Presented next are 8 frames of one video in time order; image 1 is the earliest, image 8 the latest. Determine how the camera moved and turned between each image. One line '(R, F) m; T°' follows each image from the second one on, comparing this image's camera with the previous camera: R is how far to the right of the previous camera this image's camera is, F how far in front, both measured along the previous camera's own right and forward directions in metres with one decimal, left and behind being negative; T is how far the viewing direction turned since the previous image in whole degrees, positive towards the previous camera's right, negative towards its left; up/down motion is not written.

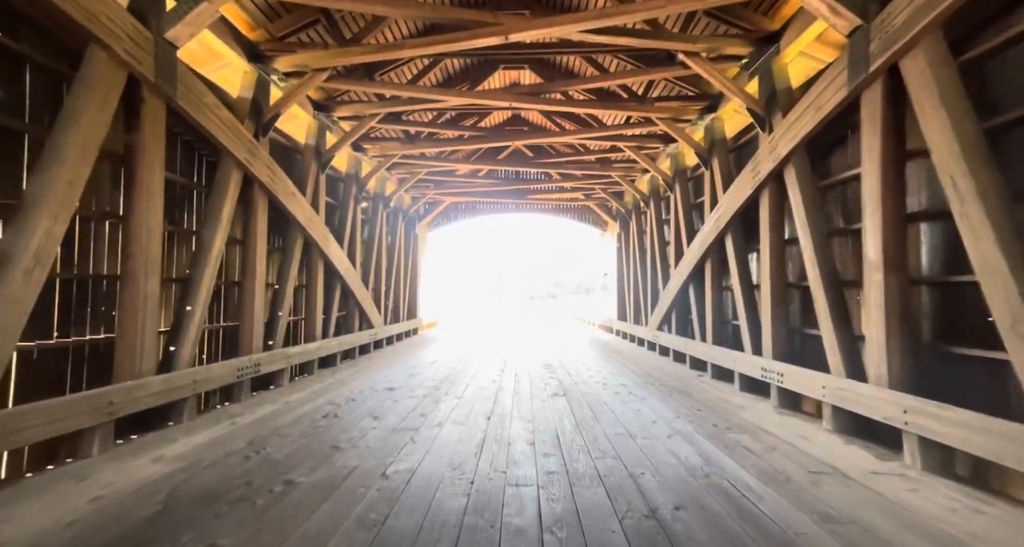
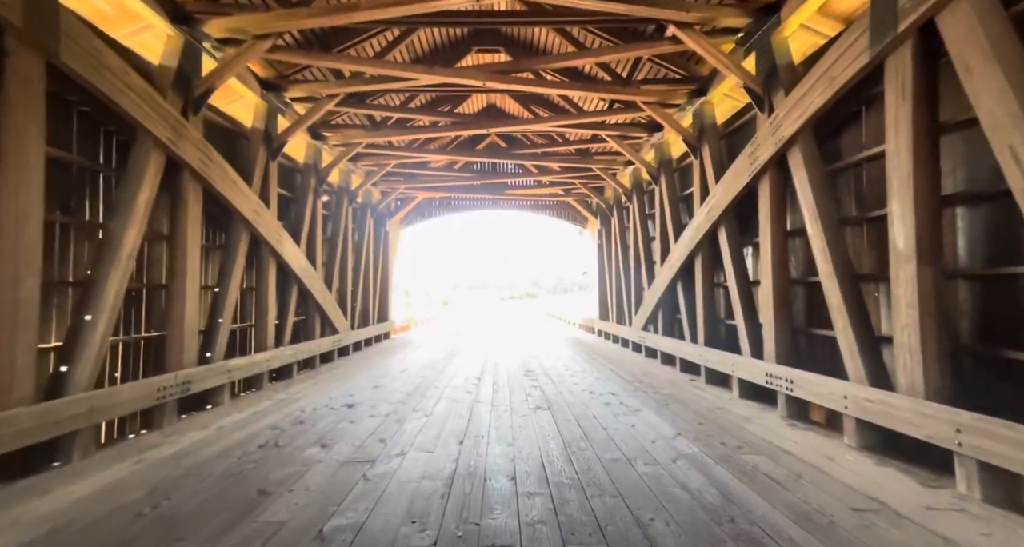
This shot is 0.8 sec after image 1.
(0.0, +0.4) m; +3°
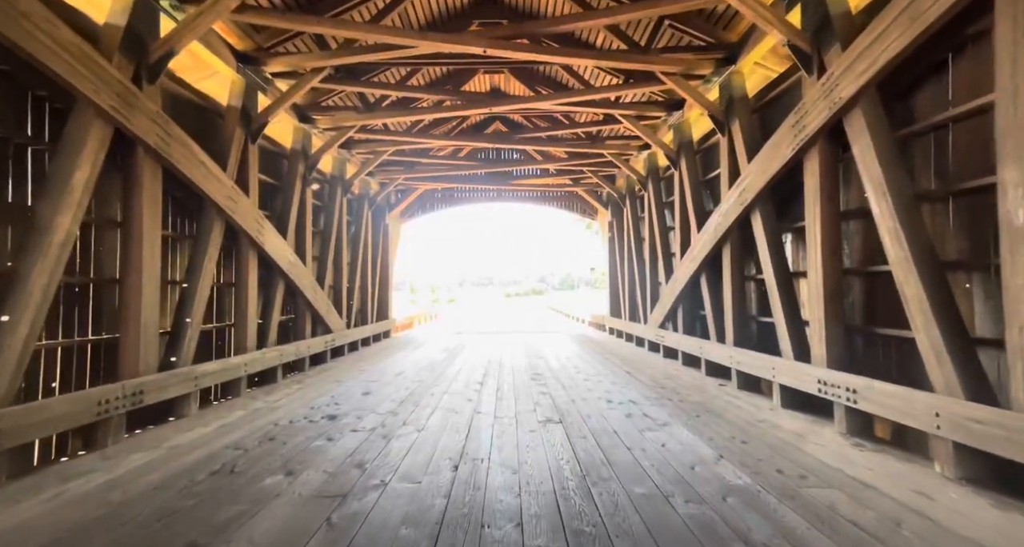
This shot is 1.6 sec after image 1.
(0.0, +0.5) m; -1°
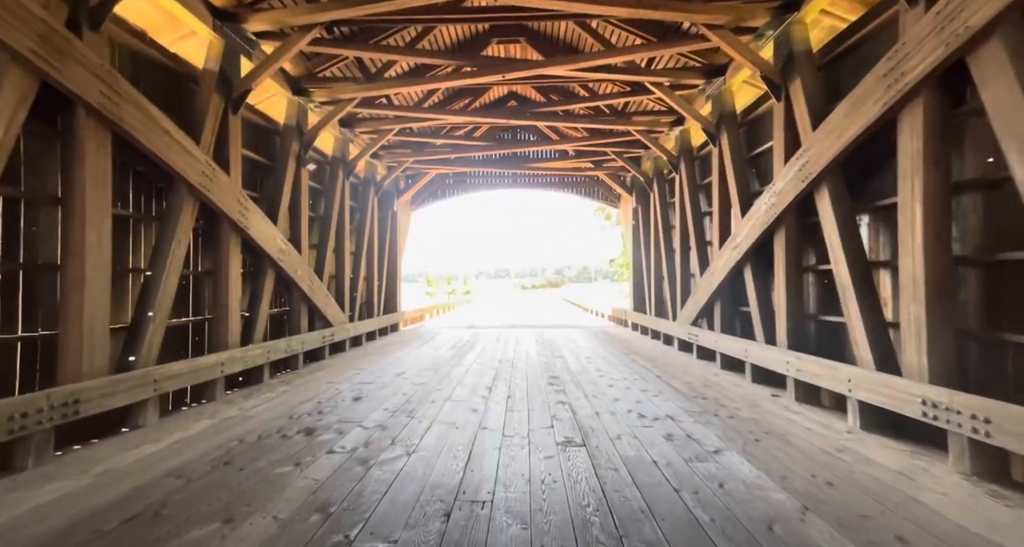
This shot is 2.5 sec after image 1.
(0.0, +0.5) m; -2°
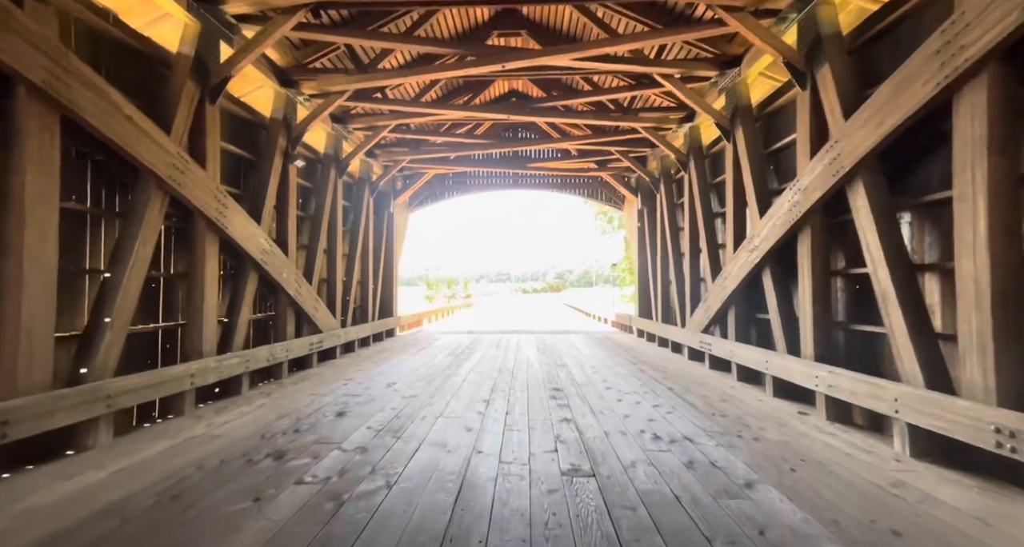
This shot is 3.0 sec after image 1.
(0.0, +0.3) m; 0°
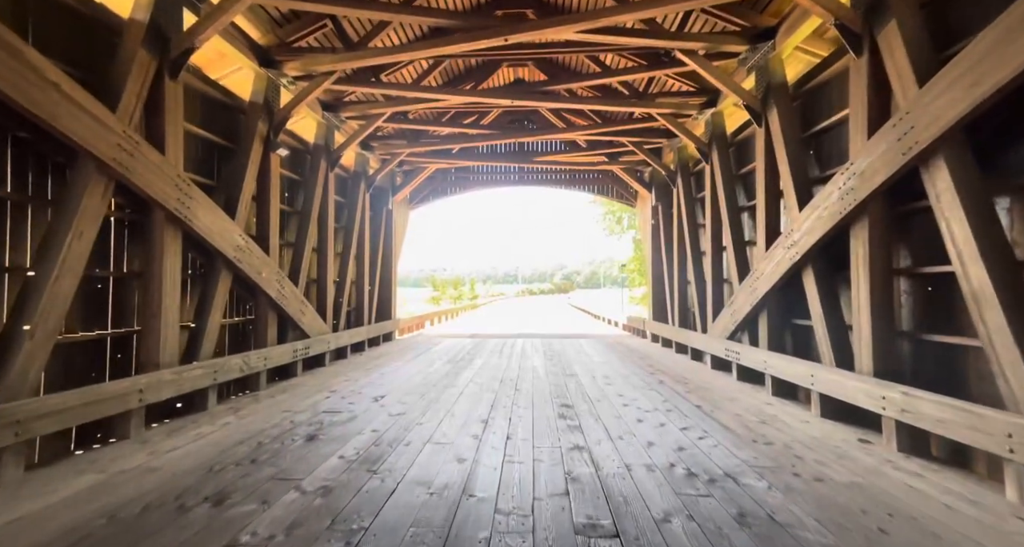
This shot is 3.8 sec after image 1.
(0.0, +0.5) m; -1°
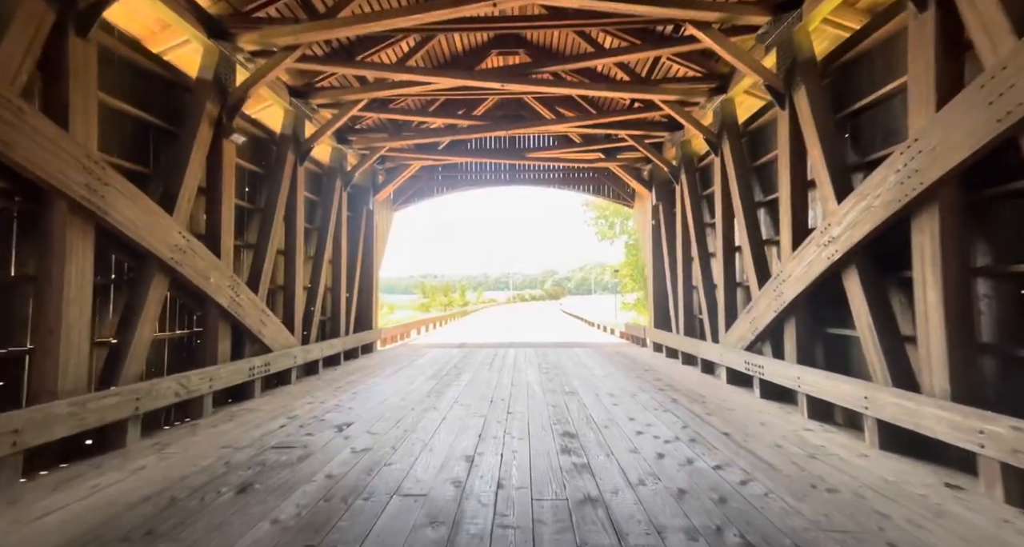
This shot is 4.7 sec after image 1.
(0.0, +0.5) m; +1°
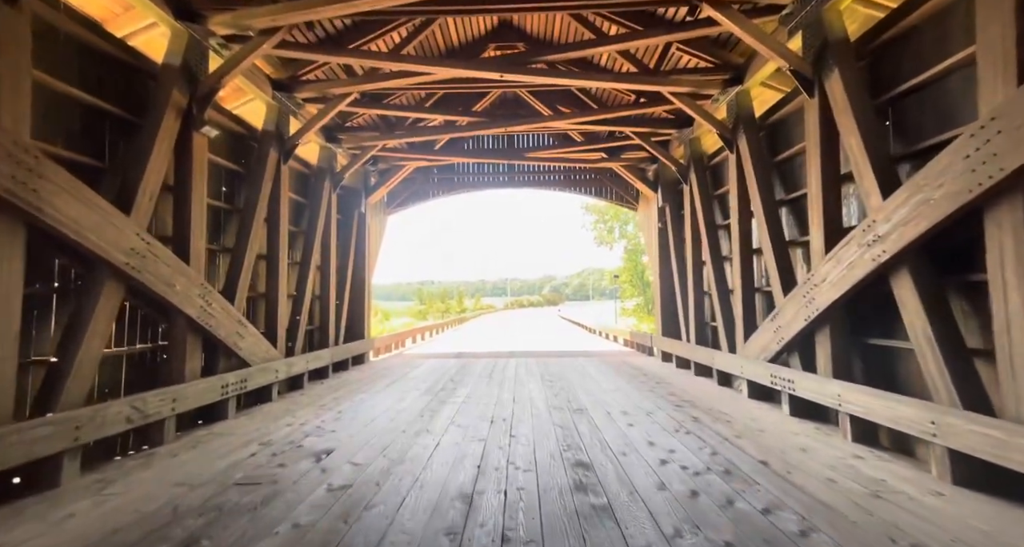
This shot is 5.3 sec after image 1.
(0.0, +0.3) m; 0°
